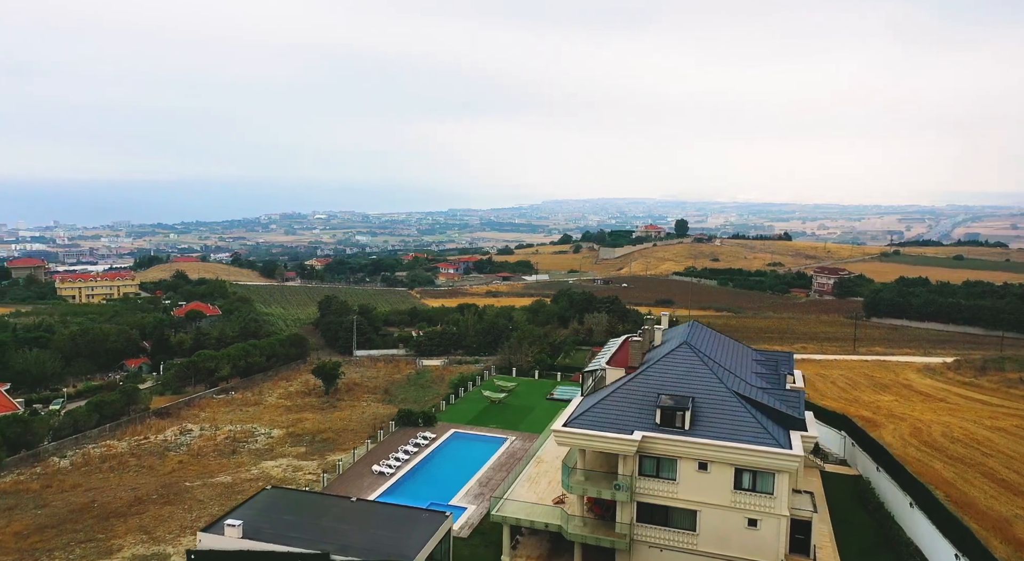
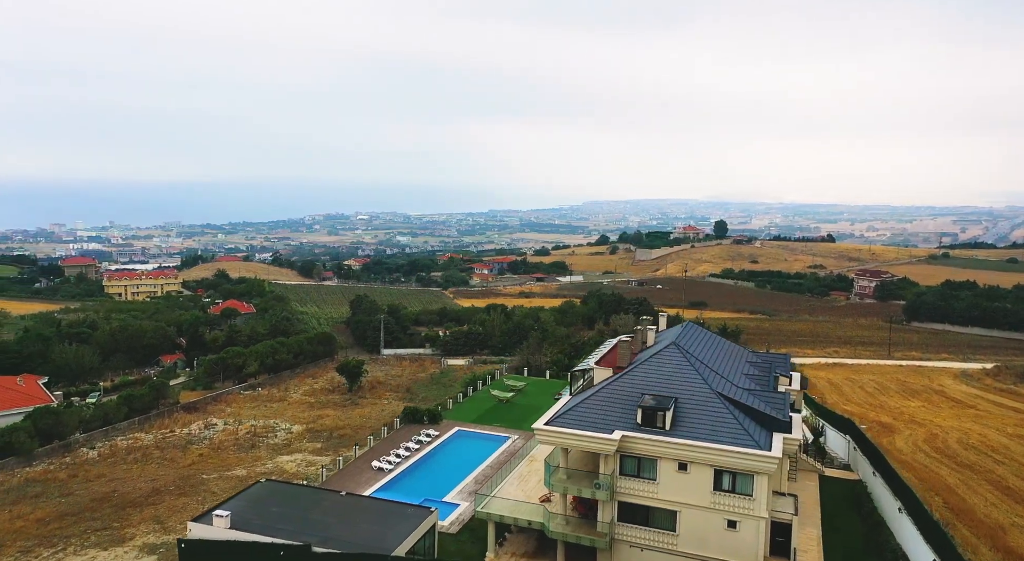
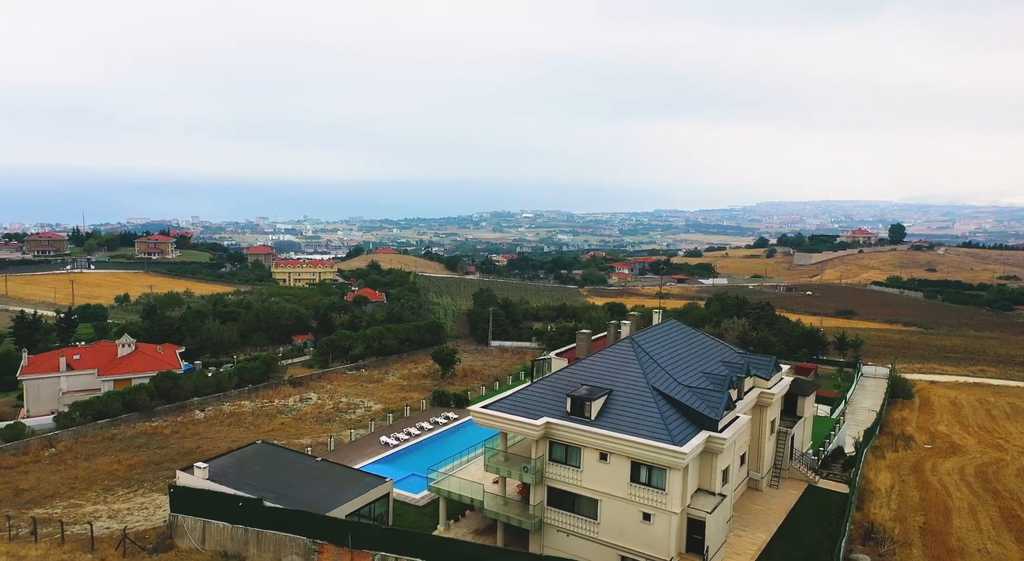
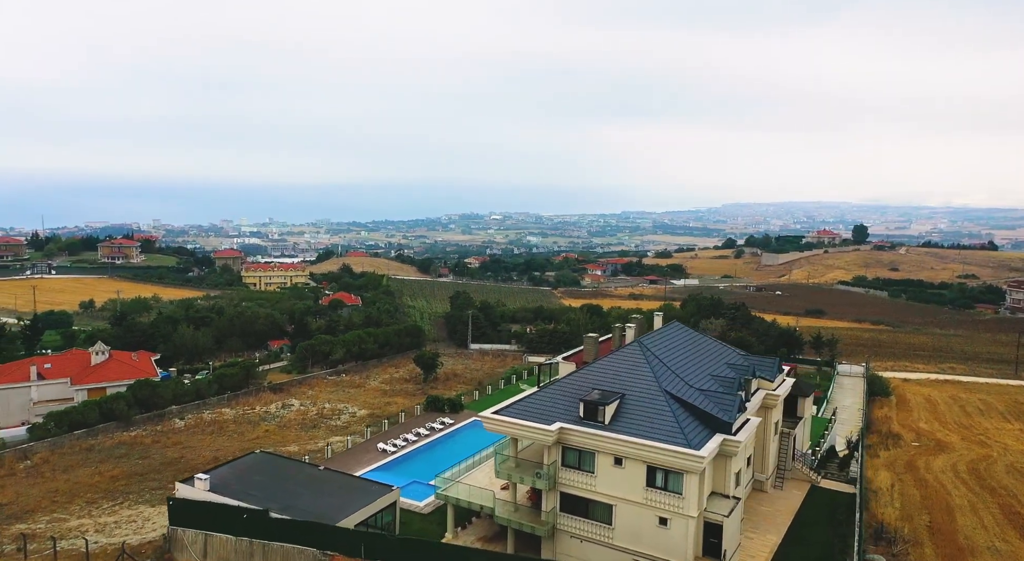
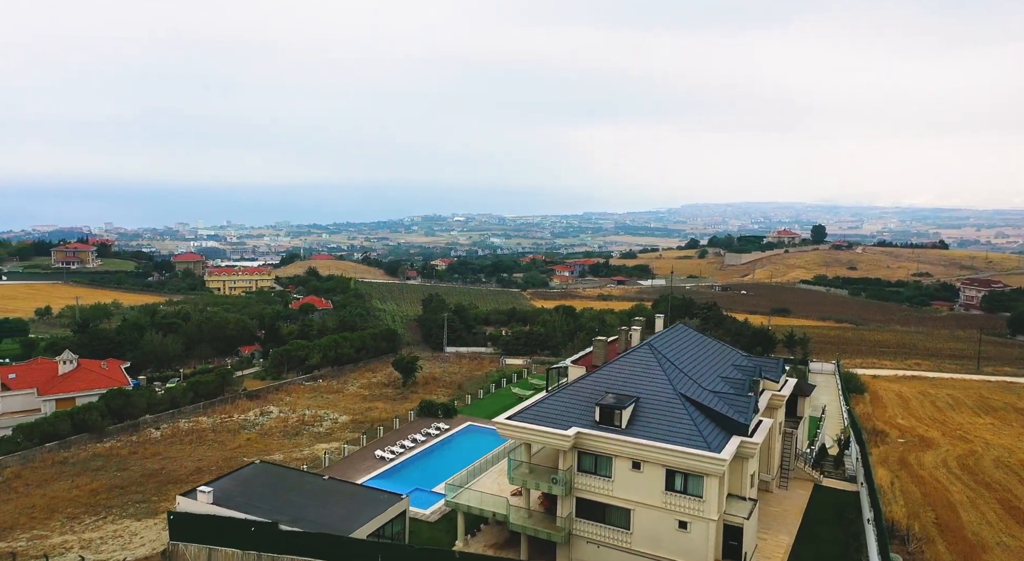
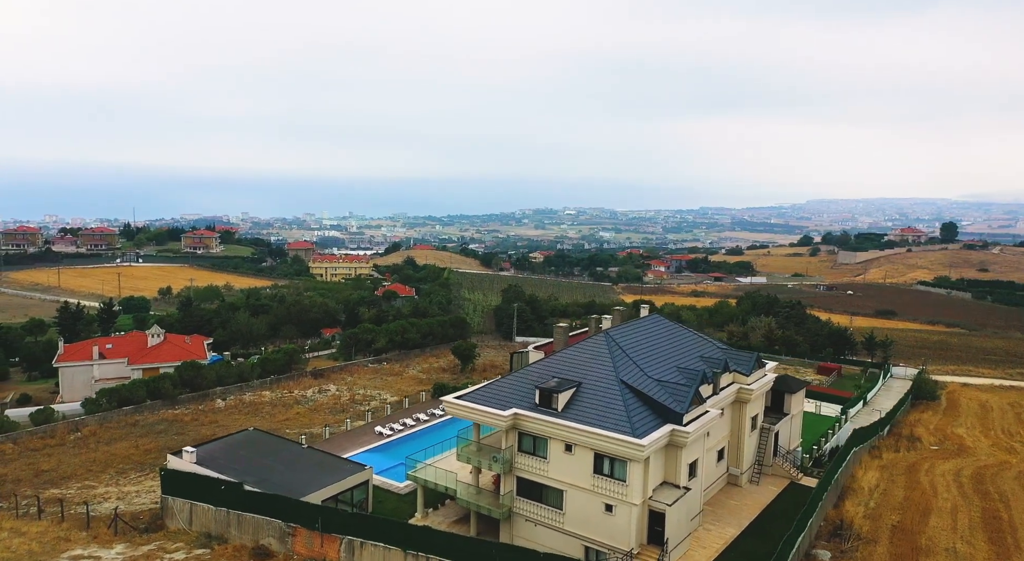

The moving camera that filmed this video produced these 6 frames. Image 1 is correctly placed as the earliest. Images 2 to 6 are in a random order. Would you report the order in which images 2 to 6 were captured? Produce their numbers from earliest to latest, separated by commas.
2, 5, 4, 3, 6
